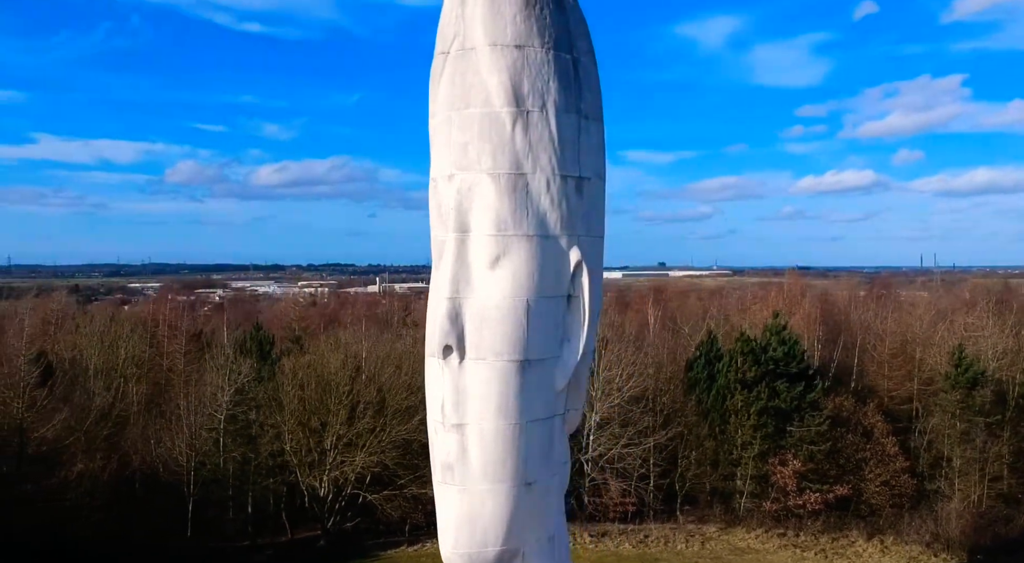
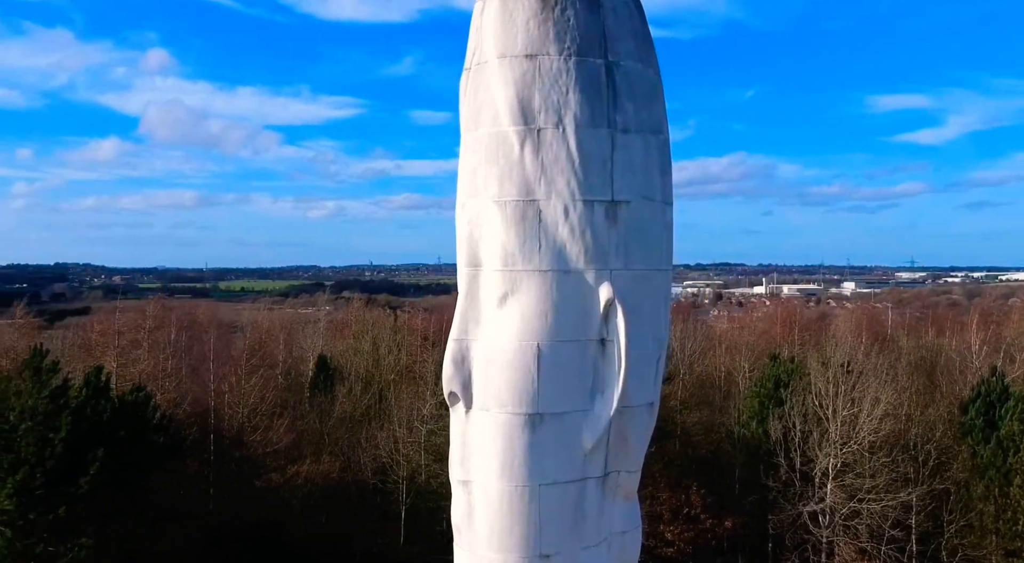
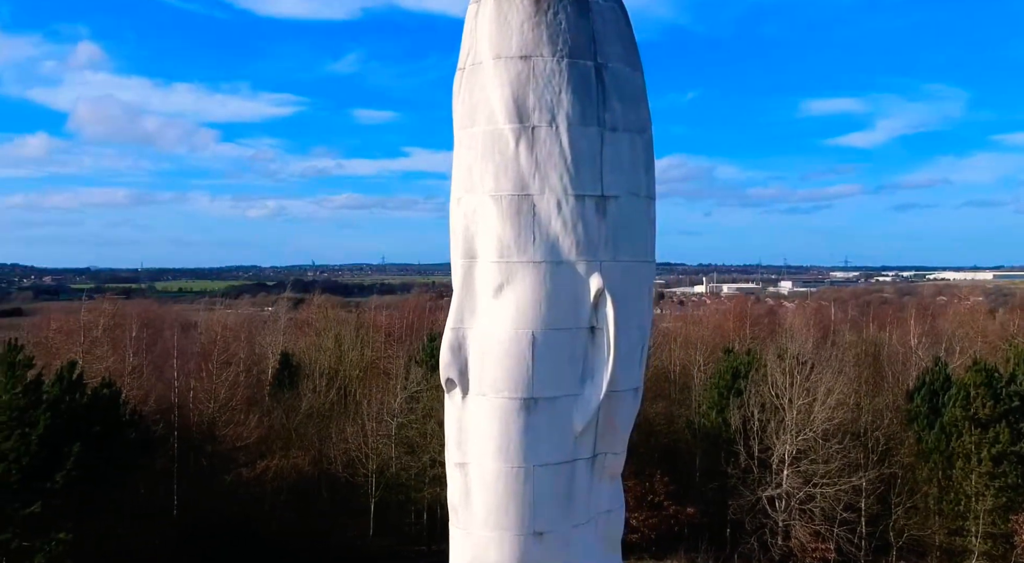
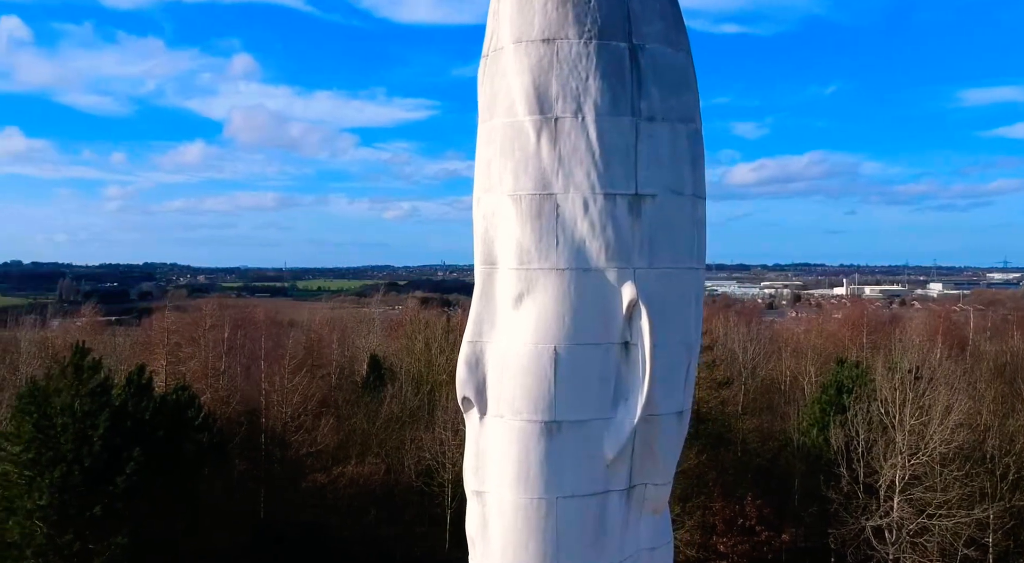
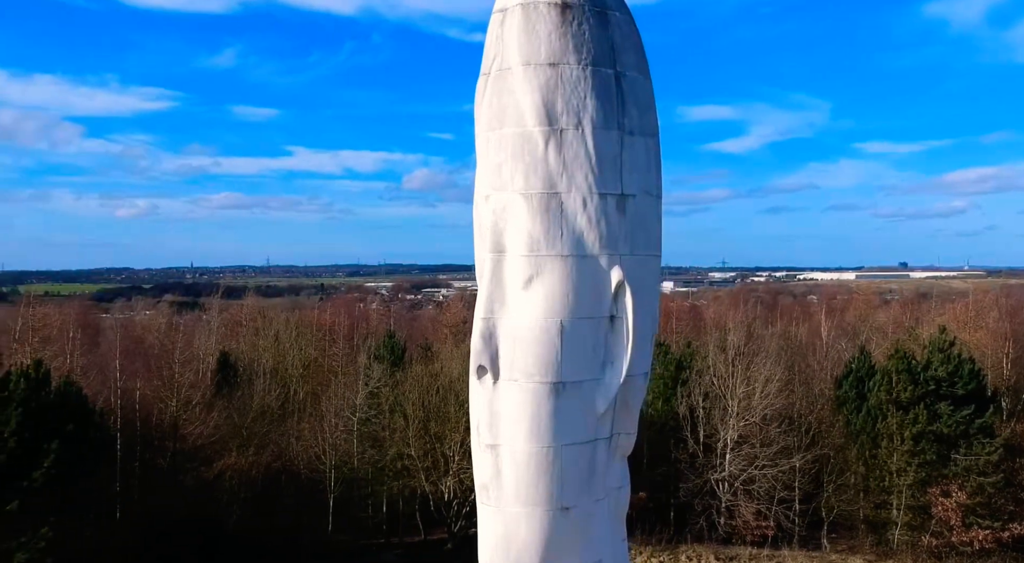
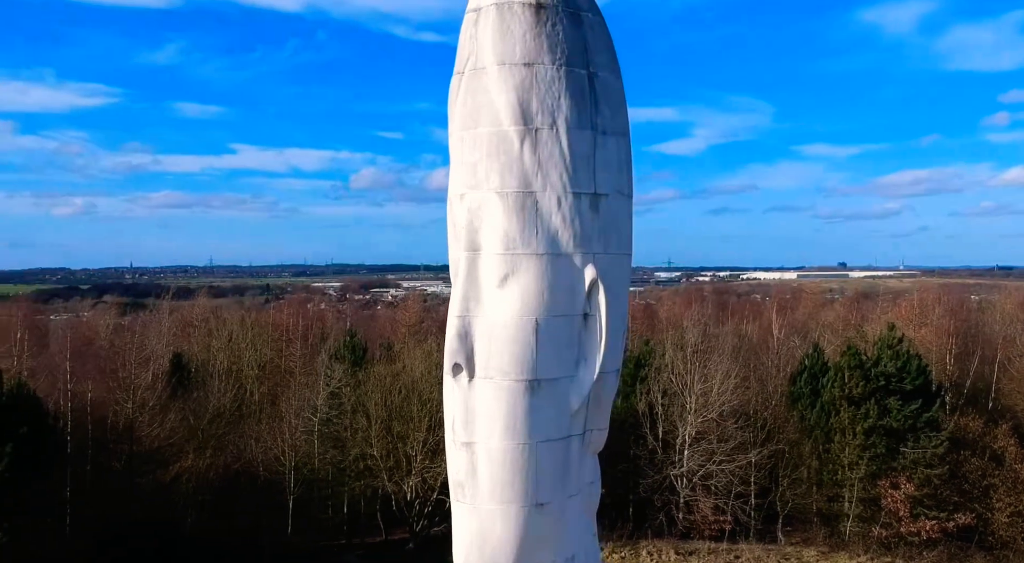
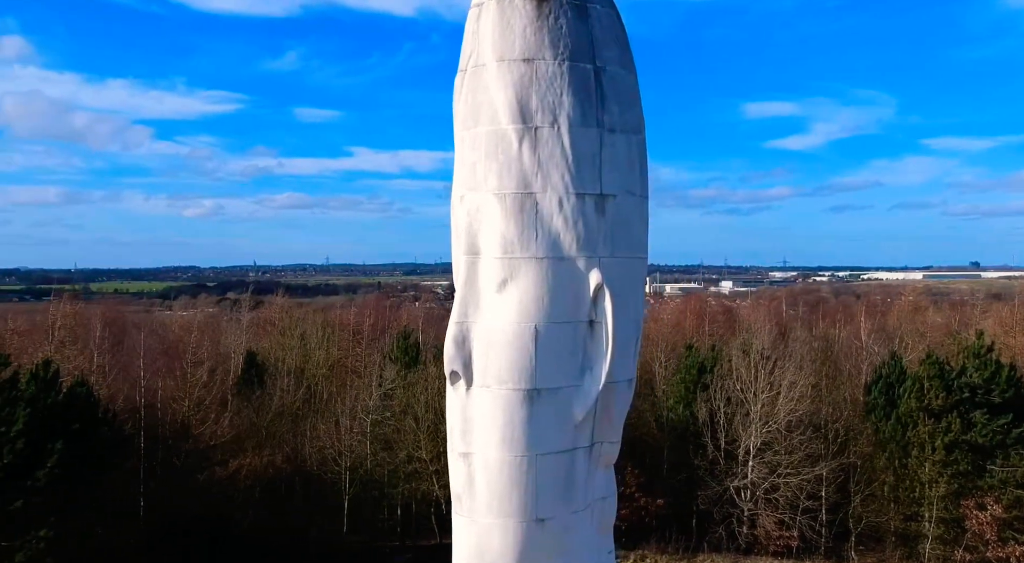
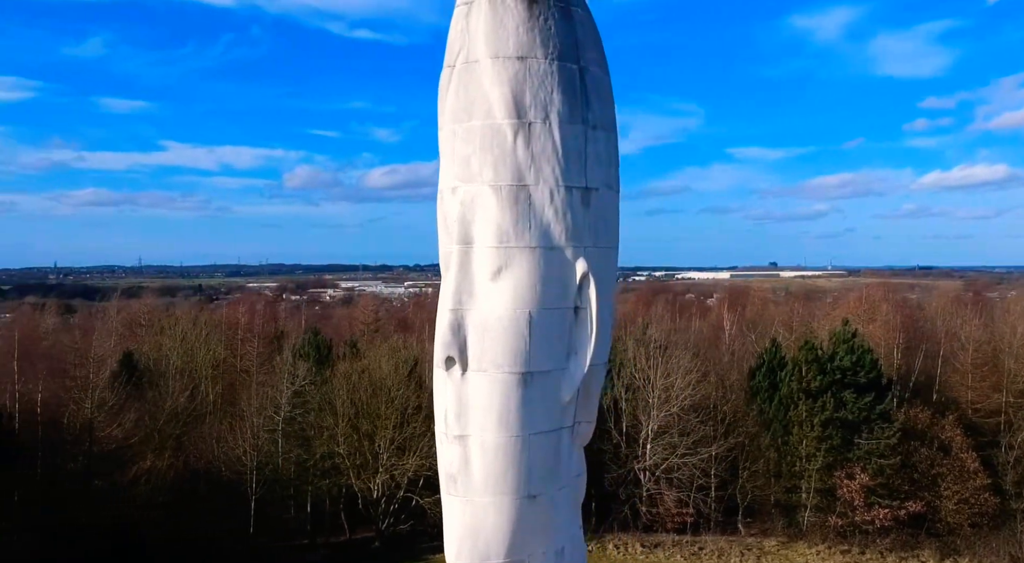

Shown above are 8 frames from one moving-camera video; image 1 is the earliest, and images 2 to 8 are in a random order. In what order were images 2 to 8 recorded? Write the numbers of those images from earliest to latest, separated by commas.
8, 6, 5, 7, 3, 2, 4
